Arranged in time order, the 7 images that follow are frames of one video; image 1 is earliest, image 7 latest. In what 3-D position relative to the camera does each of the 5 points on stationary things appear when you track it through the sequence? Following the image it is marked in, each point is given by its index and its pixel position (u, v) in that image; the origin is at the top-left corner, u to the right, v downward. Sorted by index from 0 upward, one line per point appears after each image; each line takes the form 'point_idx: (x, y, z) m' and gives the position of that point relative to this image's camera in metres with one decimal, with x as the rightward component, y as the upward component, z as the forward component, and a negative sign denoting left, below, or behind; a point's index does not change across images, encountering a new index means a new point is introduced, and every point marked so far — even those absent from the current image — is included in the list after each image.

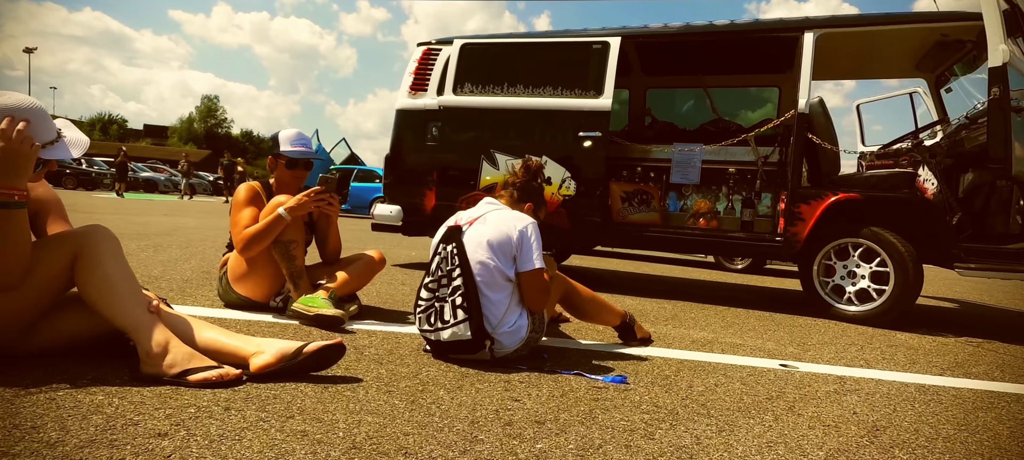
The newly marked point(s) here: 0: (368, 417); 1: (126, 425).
0: (-0.4, -0.6, +1.9) m
1: (-1.0, -0.5, +1.7) m
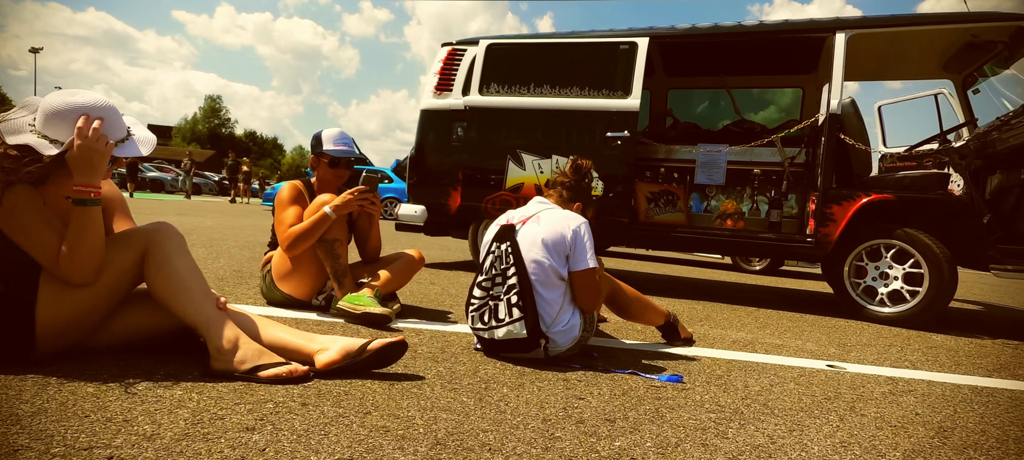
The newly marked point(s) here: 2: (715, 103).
0: (-0.2, -0.6, +1.9) m
1: (-0.8, -0.5, +1.7) m
2: (+2.5, +1.6, +8.1) m
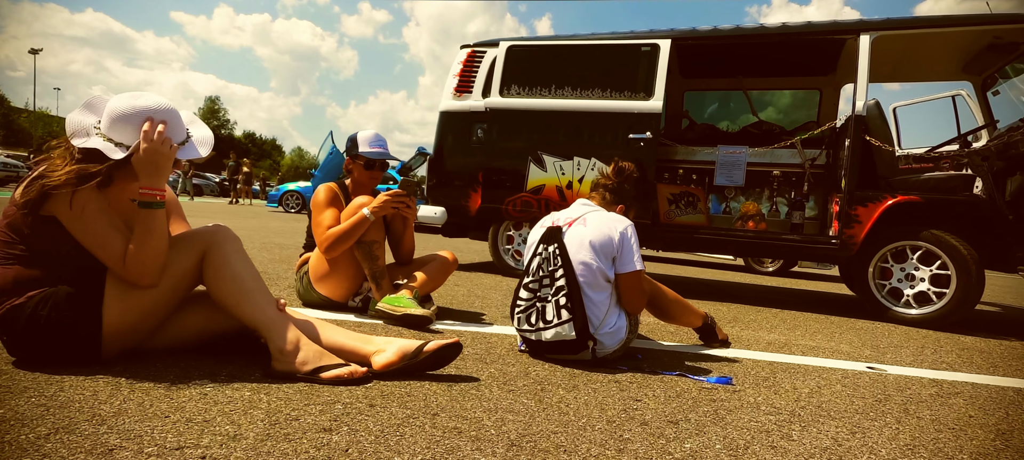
0: (0.0, -0.6, +1.9) m
1: (-0.6, -0.5, +1.7) m
2: (+2.7, +1.6, +8.1) m
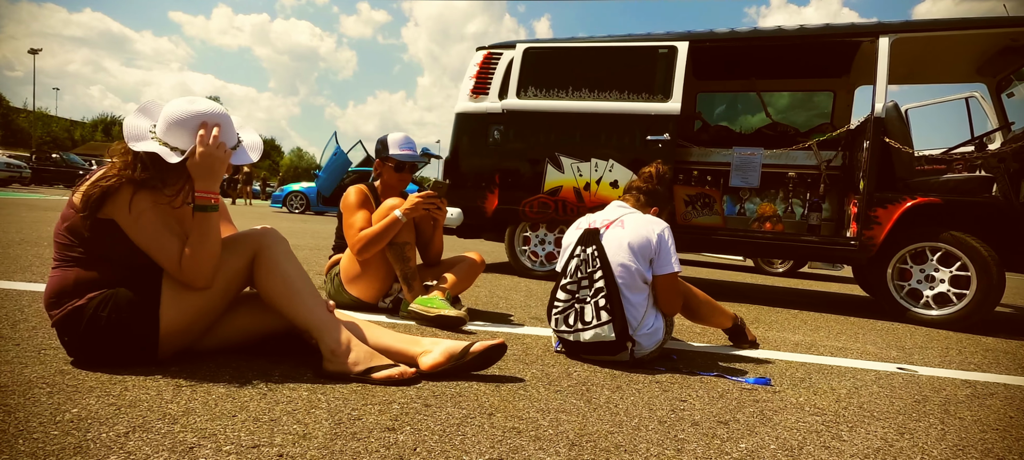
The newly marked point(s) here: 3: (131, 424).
0: (+0.2, -0.6, +2.0) m
1: (-0.4, -0.5, +1.8) m
2: (+2.9, +1.6, +8.2) m
3: (-1.0, -0.5, +1.6) m
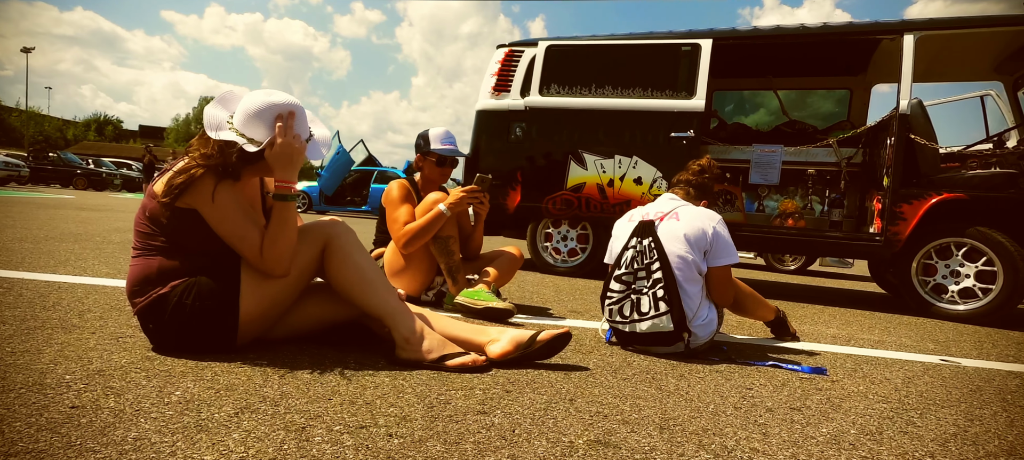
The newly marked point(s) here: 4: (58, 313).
0: (+0.4, -0.5, +2.0) m
1: (-0.2, -0.5, +1.8) m
2: (+3.1, +1.6, +8.2) m
3: (-0.7, -0.5, +1.6) m
4: (-1.9, -0.3, +2.6) m
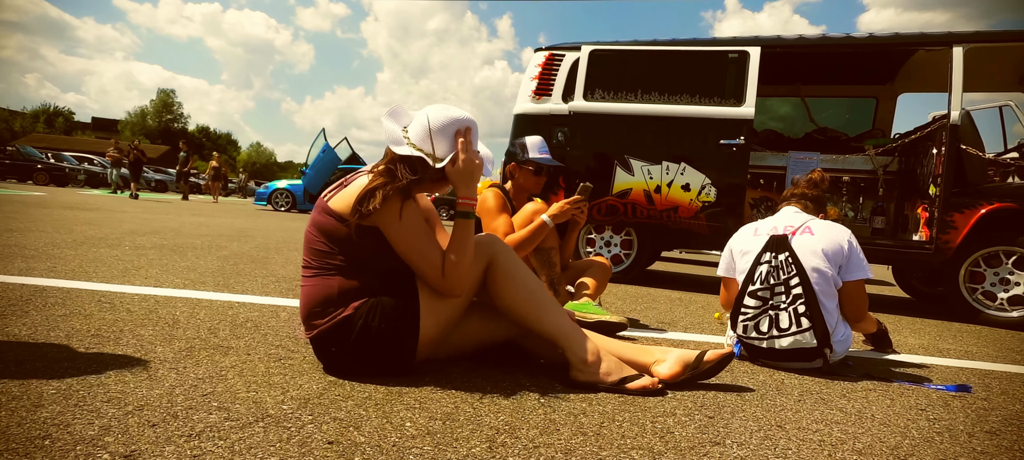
0: (+1.0, -0.6, +2.0) m
1: (+0.4, -0.6, +1.8) m
2: (+3.6, +1.6, +8.3) m
3: (-0.1, -0.5, +1.6) m
4: (-1.3, -0.4, +2.5) m
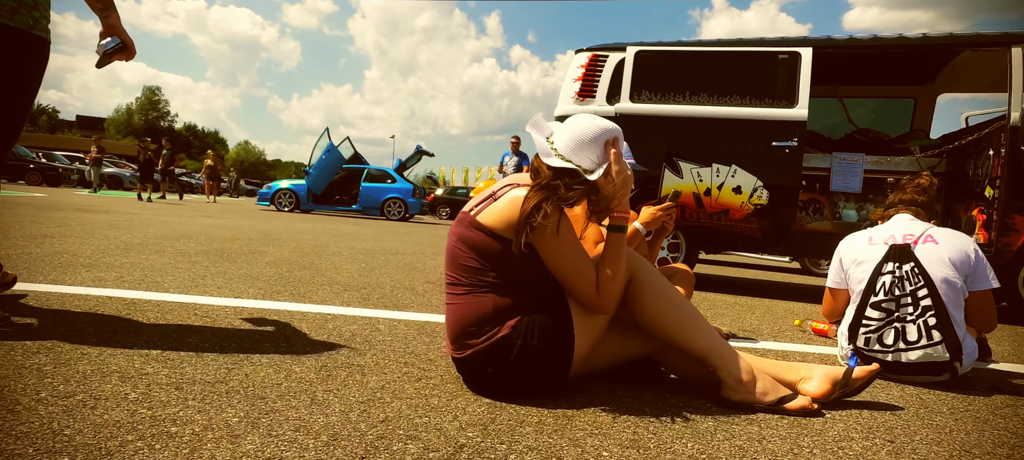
0: (+1.5, -0.7, +1.9) m
1: (+0.9, -0.6, +1.7) m
2: (+4.1, +1.6, +8.2) m
3: (+0.4, -0.6, +1.5) m
4: (-0.8, -0.5, +2.5) m
